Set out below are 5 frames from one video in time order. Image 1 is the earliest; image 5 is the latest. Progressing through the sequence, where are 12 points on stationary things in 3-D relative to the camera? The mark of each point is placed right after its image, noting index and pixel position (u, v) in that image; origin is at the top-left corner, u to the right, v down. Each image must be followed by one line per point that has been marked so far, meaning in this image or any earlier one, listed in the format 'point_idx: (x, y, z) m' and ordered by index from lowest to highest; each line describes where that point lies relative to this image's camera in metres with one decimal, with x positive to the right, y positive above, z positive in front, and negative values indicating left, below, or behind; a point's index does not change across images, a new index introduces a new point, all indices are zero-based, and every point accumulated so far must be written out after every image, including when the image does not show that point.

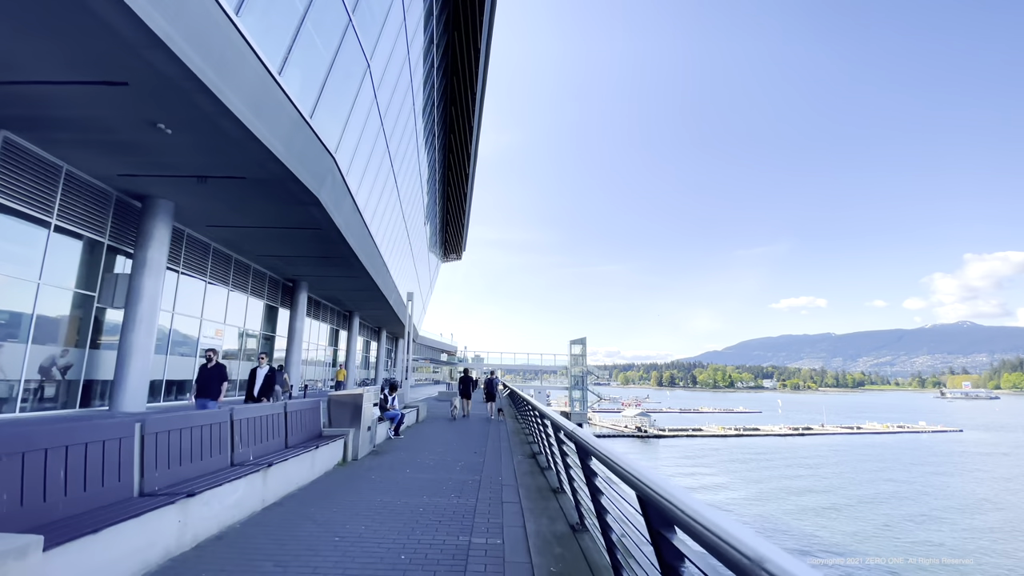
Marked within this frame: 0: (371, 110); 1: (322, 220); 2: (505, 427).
0: (-3.9, +4.9, +13.2) m
1: (-4.6, +1.7, +11.8) m
2: (-0.2, -4.0, +13.8) m
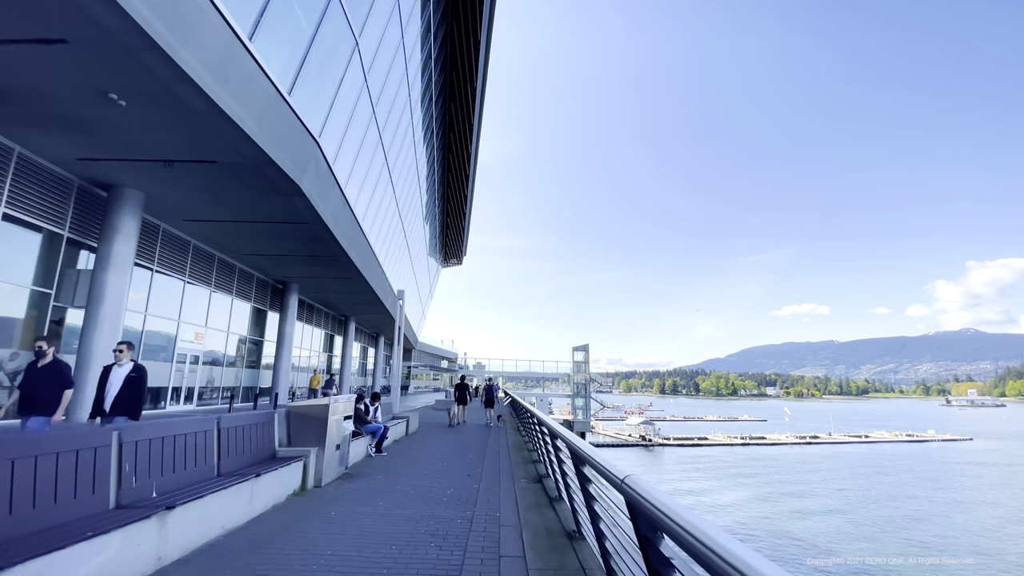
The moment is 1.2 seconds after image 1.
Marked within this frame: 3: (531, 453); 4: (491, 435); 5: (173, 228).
0: (-3.8, +4.9, +12.2) m
1: (-4.6, +1.7, +10.9) m
2: (-0.1, -4.0, +12.7) m
3: (+0.4, -3.7, +10.8) m
4: (-0.6, -3.9, +12.8) m
5: (-8.3, +1.5, +11.9) m
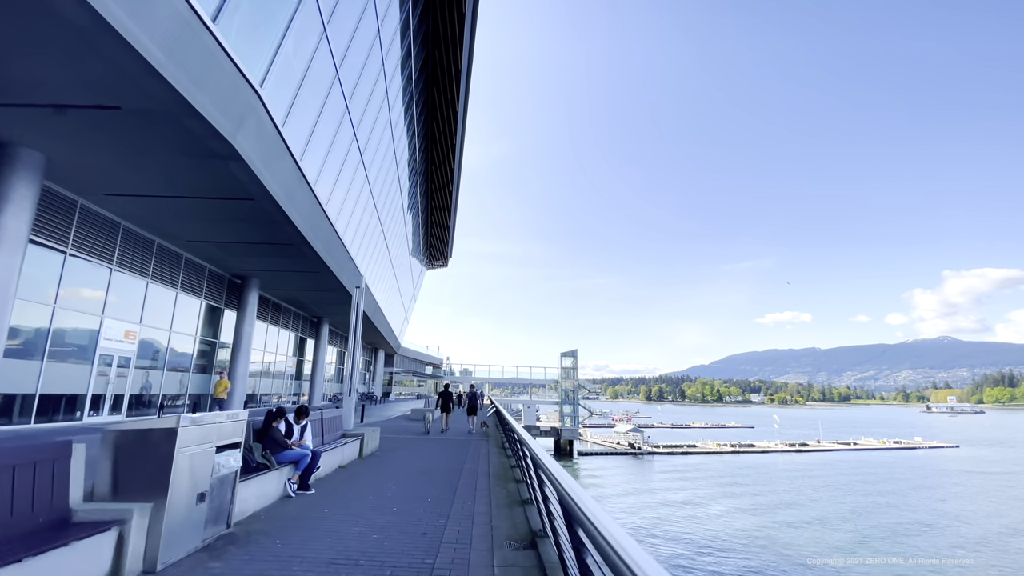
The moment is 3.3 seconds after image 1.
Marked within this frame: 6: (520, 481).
0: (-4.1, +5.1, +10.5) m
1: (-4.9, +1.9, +9.1) m
2: (-0.5, -3.8, +11.0) m
3: (+0.1, -3.5, +9.1) m
4: (-1.0, -3.8, +11.1) m
5: (-8.6, +1.7, +10.0) m
6: (+0.1, -3.4, +8.6) m
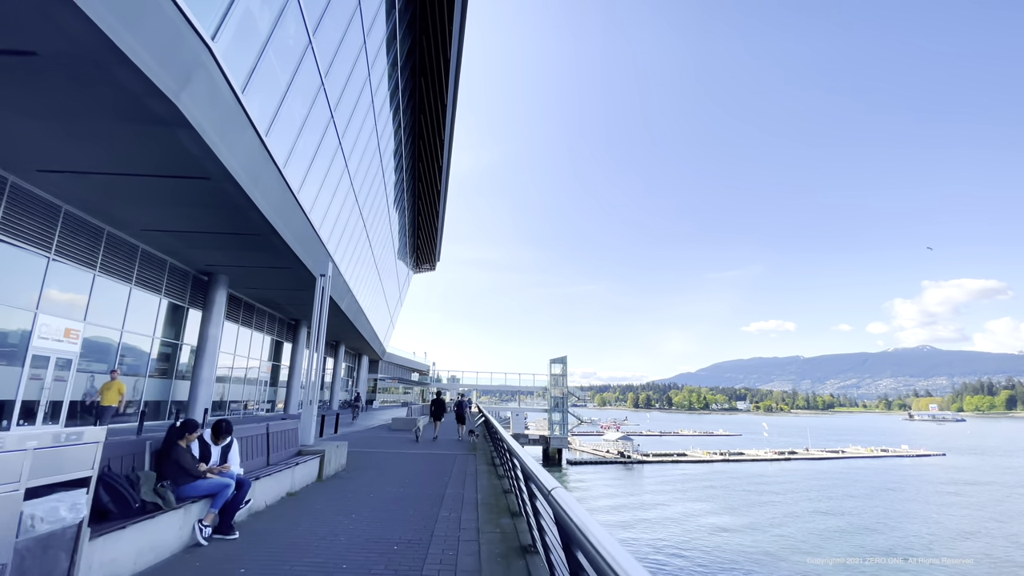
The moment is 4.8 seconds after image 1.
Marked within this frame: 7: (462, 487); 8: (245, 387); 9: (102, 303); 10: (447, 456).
0: (-4.3, +5.2, +9.4) m
1: (-5.0, +2.1, +7.9) m
2: (-0.7, -3.7, +9.8) m
3: (0.0, -3.4, +8.0) m
4: (-1.2, -3.7, +9.9) m
5: (-8.8, +1.9, +8.8) m
6: (0.0, -3.3, +7.4) m
7: (-0.9, -3.5, +8.7) m
8: (-10.7, -3.9, +19.5) m
9: (-9.6, -0.4, +11.5) m
10: (-1.6, -4.1, +11.9) m
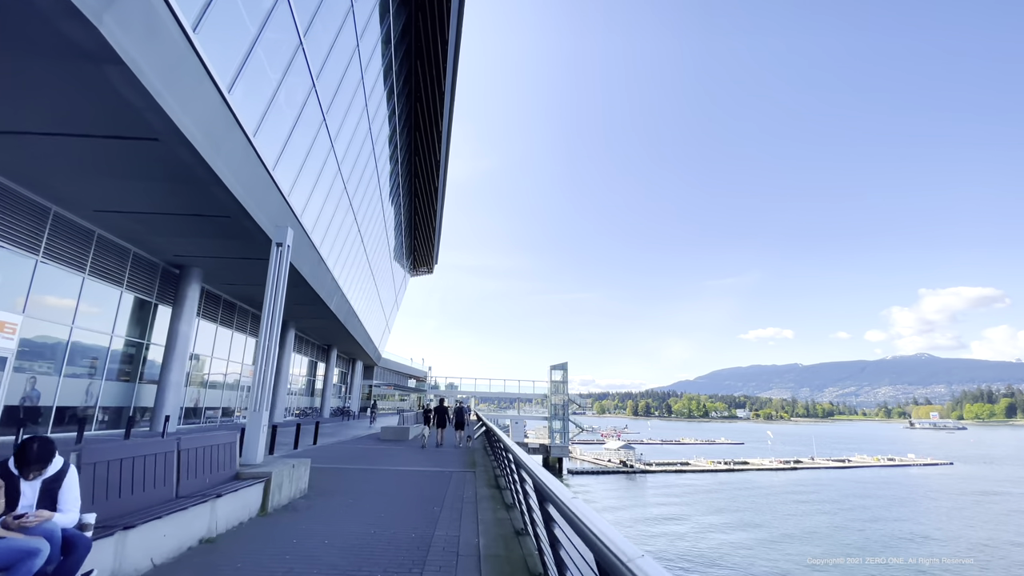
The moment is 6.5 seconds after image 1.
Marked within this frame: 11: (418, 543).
0: (-4.1, +5.5, +8.1) m
1: (-4.9, +2.3, +6.5) m
2: (-0.6, -3.5, +8.4) m
3: (+0.1, -3.2, +6.5) m
4: (-1.1, -3.4, +8.5) m
5: (-8.6, +2.1, +7.4) m
6: (+0.1, -3.1, +6.0) m
7: (-0.8, -3.2, +7.3) m
8: (-10.6, -3.8, +18.0) m
9: (-9.5, -0.2, +10.1) m
10: (-1.5, -3.9, +10.4) m
11: (-1.1, -3.1, +6.7) m
